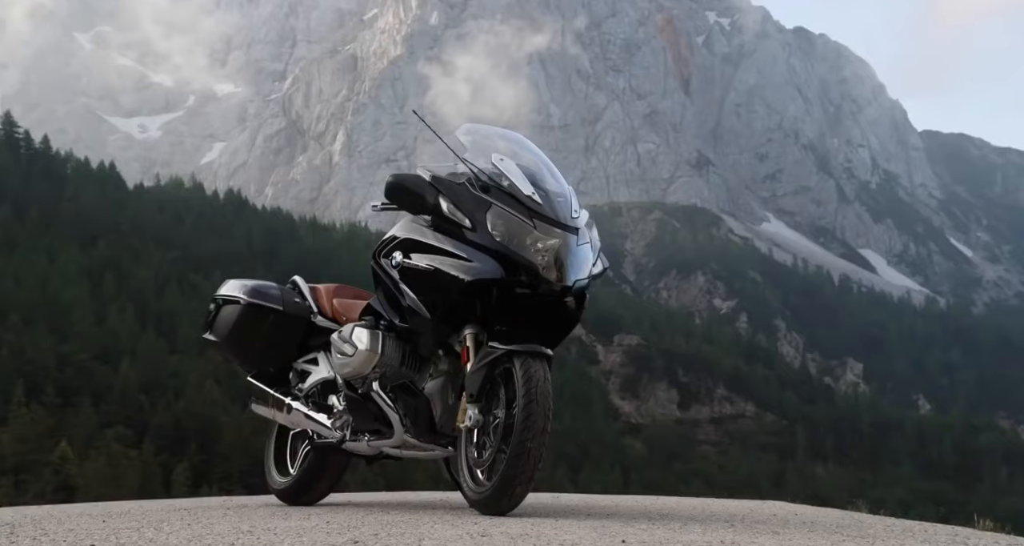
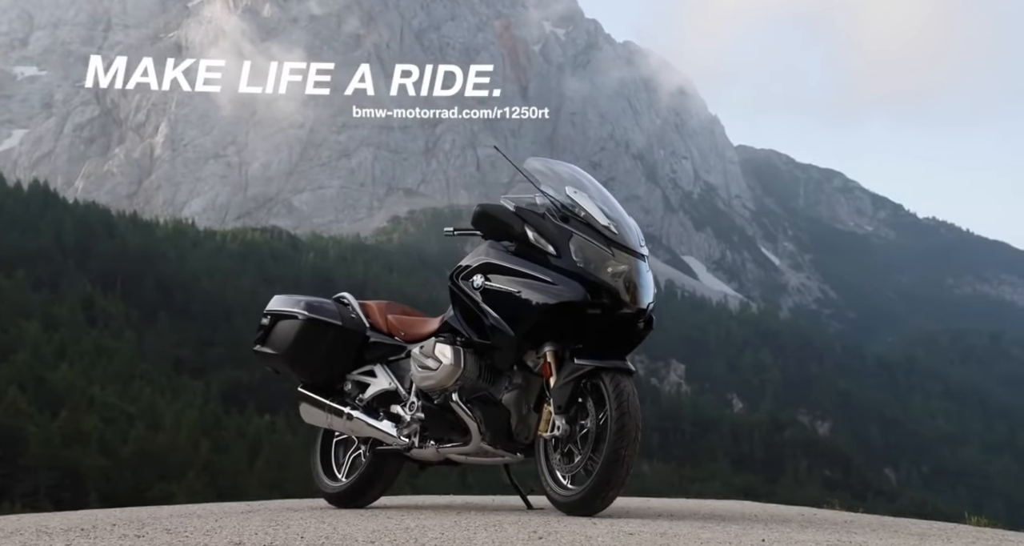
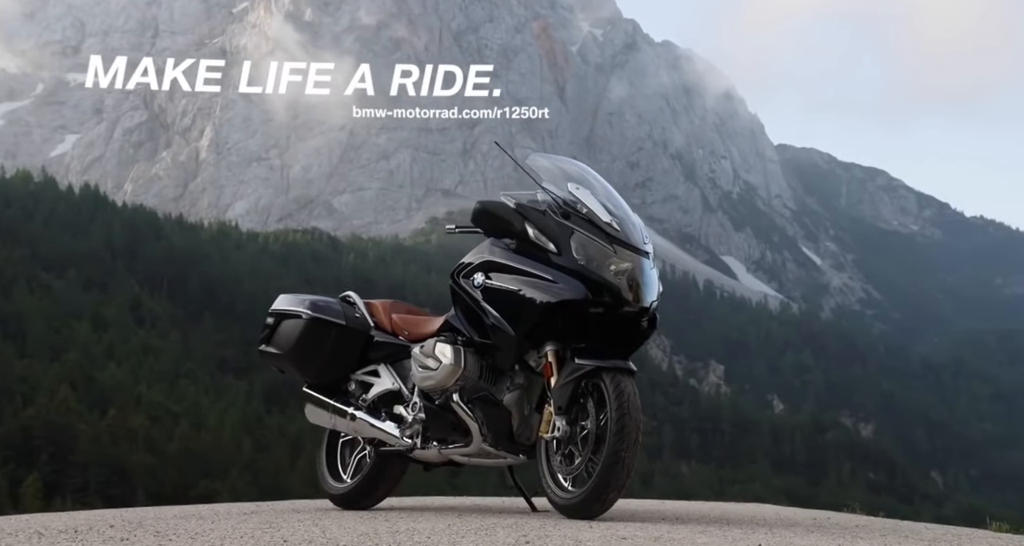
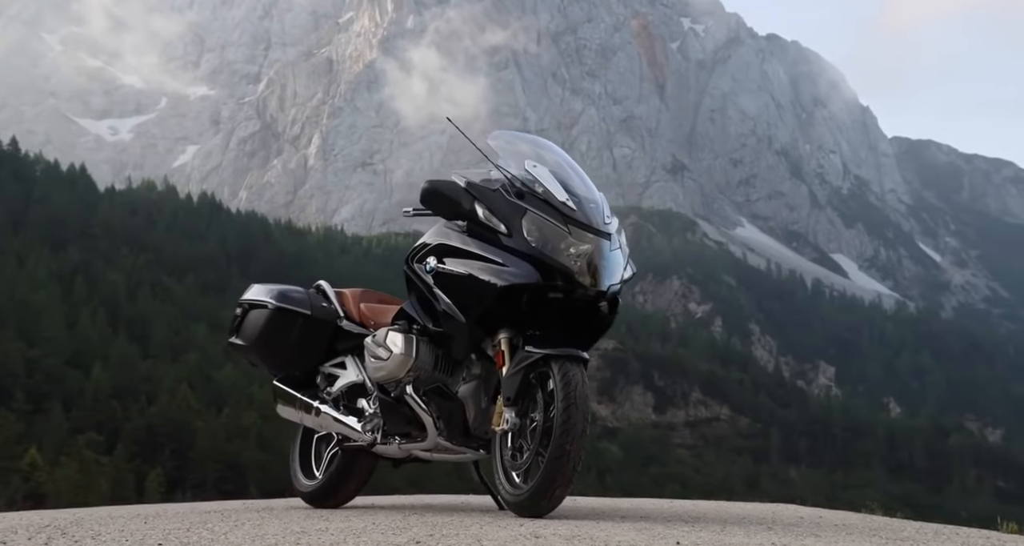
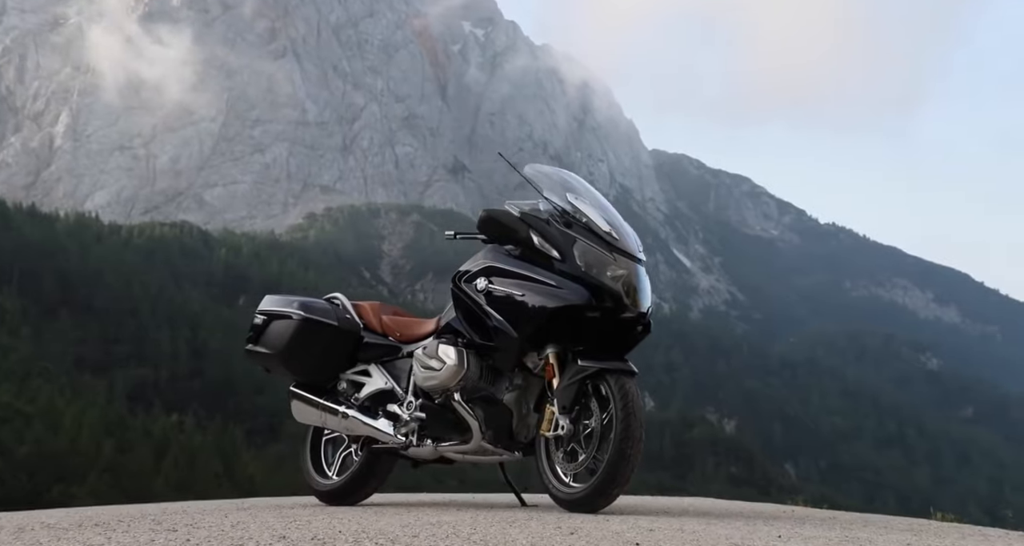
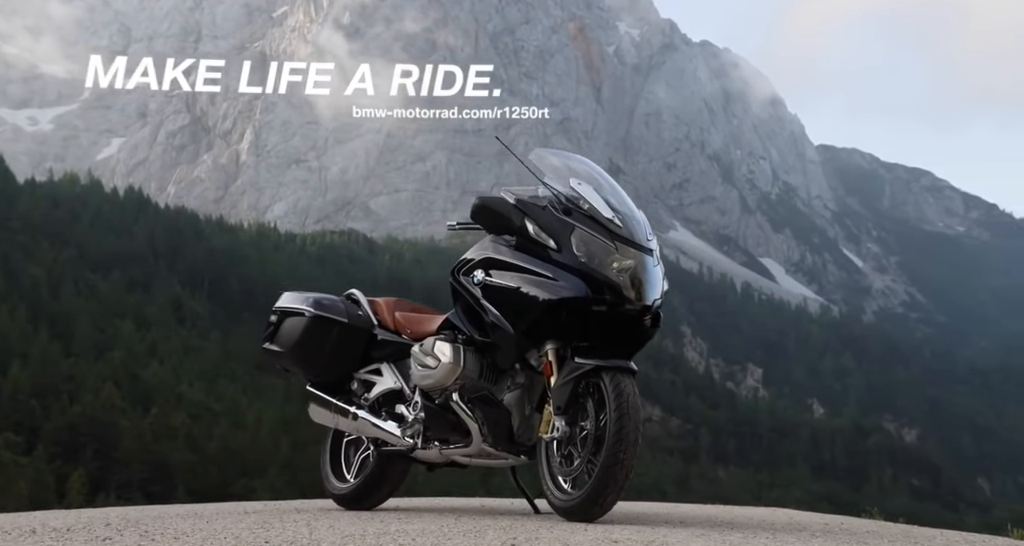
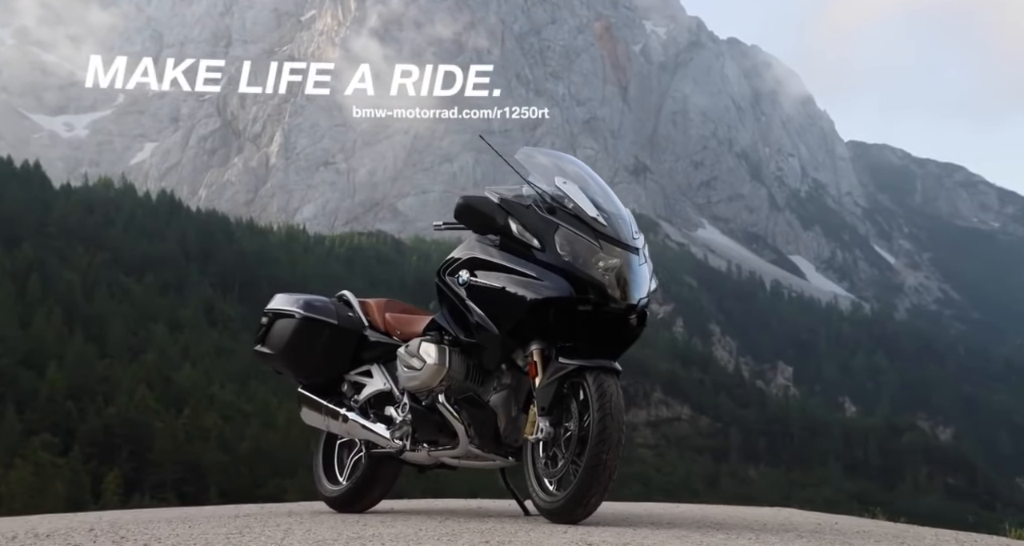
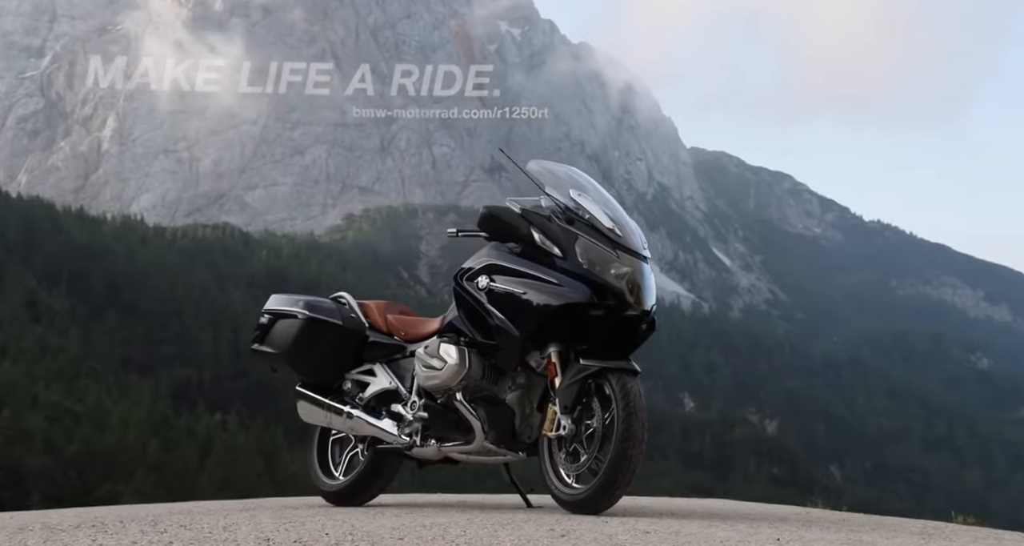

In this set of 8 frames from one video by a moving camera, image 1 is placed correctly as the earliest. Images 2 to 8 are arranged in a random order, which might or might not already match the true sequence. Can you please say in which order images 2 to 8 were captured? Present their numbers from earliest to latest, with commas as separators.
4, 7, 6, 3, 2, 8, 5
